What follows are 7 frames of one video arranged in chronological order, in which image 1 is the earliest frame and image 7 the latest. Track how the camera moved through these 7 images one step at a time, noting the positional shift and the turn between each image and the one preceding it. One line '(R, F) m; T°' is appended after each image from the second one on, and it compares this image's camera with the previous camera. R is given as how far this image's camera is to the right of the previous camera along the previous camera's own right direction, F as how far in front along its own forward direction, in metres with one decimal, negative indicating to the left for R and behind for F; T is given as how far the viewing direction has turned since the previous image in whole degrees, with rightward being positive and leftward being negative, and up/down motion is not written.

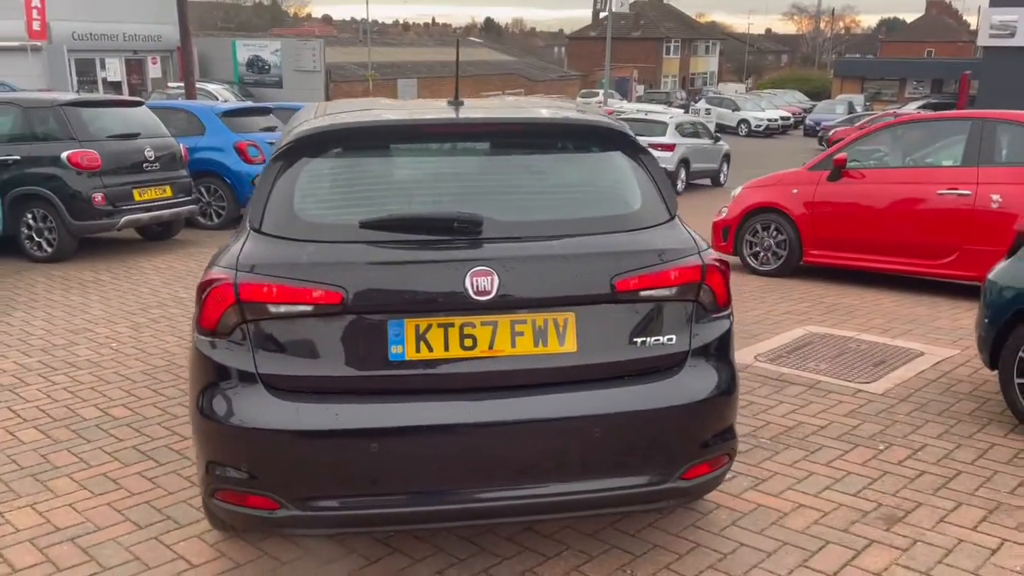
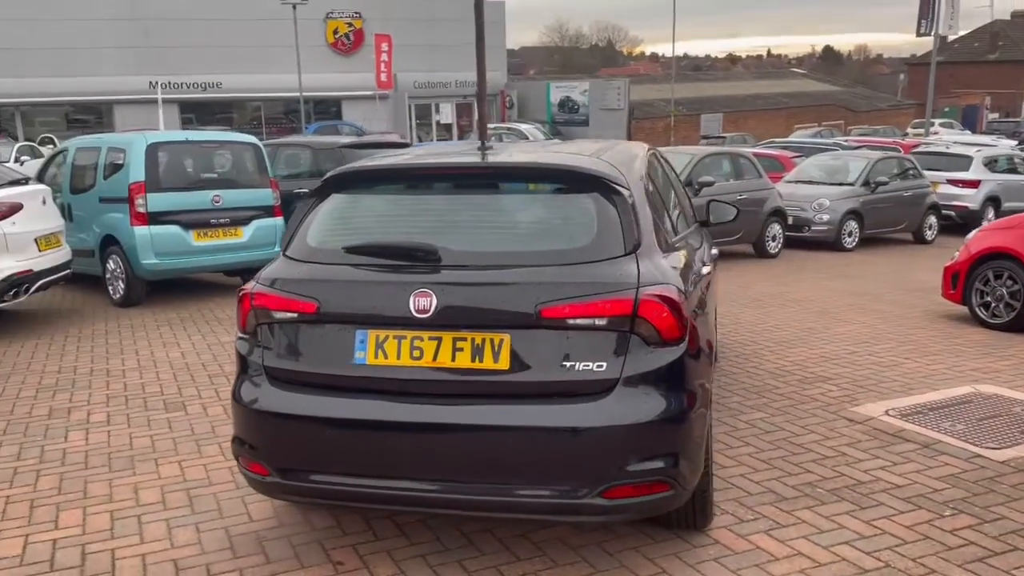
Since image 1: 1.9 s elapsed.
(+1.2, -0.1) m; -21°
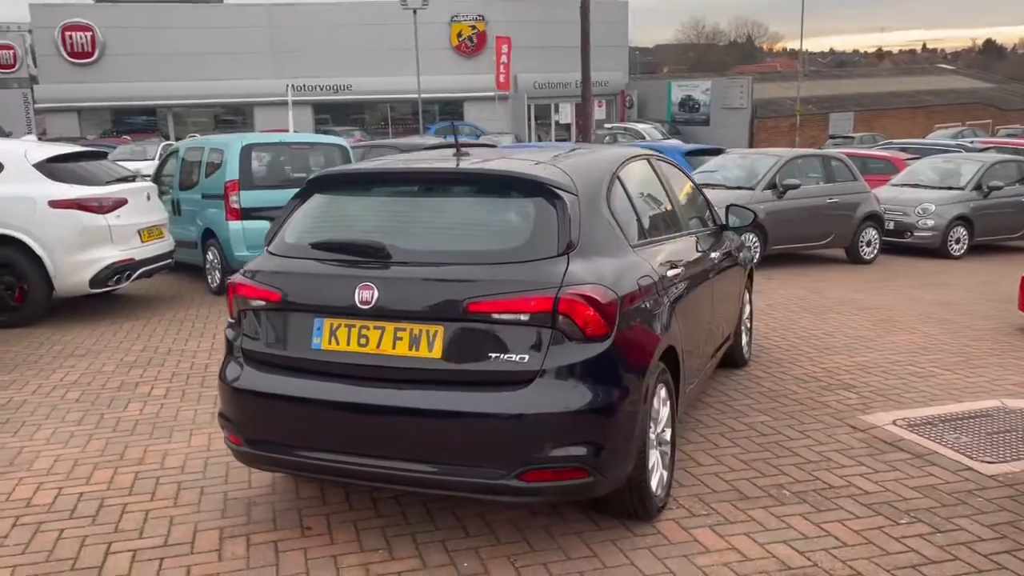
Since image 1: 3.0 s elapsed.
(+0.7, -0.2) m; -8°
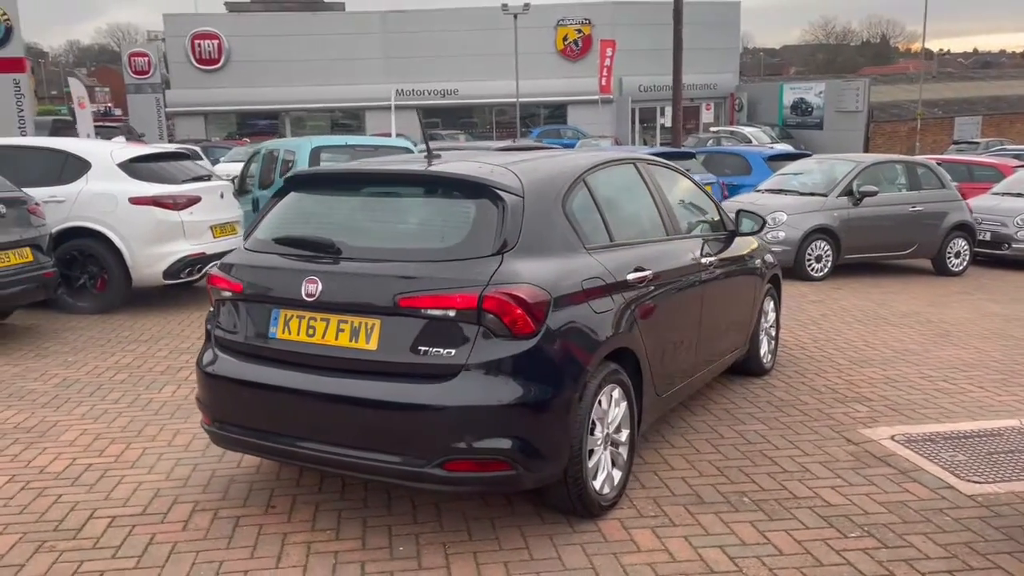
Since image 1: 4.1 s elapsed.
(+0.7, -0.1) m; -7°
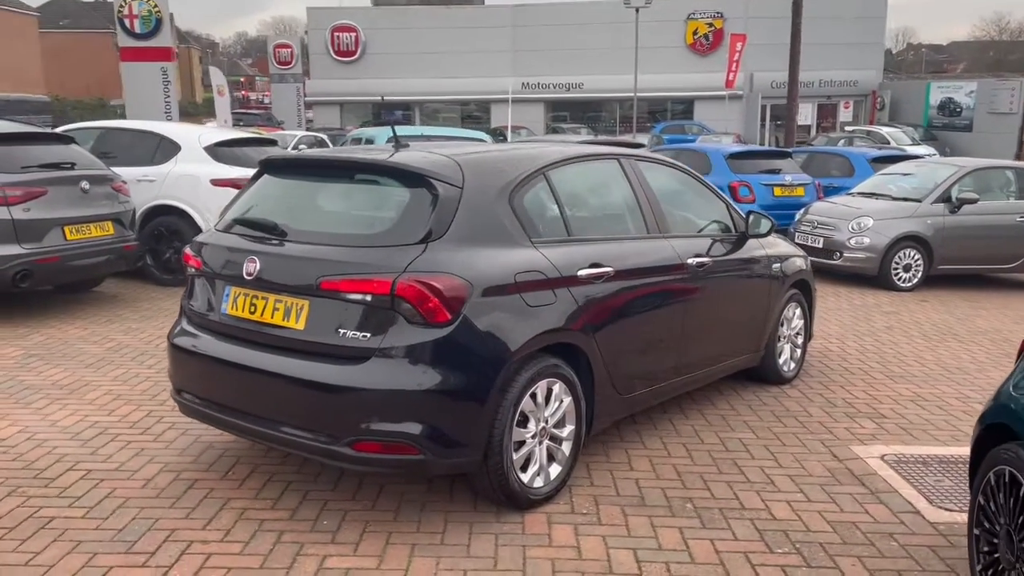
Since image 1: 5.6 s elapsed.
(+0.8, 0.0) m; -9°
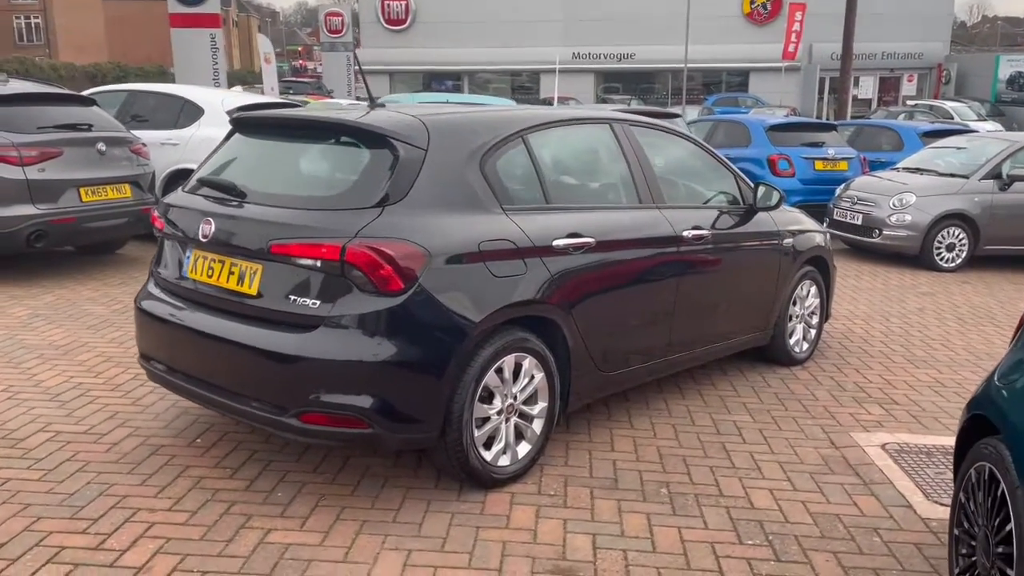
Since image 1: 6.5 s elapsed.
(+0.4, +0.2) m; -3°
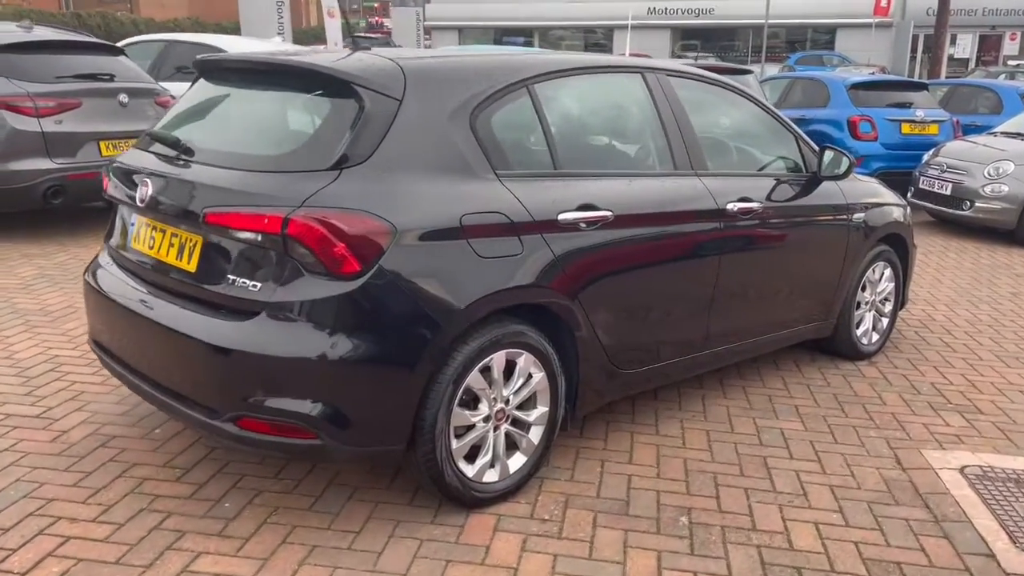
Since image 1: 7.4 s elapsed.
(+0.3, +0.6) m; -5°
